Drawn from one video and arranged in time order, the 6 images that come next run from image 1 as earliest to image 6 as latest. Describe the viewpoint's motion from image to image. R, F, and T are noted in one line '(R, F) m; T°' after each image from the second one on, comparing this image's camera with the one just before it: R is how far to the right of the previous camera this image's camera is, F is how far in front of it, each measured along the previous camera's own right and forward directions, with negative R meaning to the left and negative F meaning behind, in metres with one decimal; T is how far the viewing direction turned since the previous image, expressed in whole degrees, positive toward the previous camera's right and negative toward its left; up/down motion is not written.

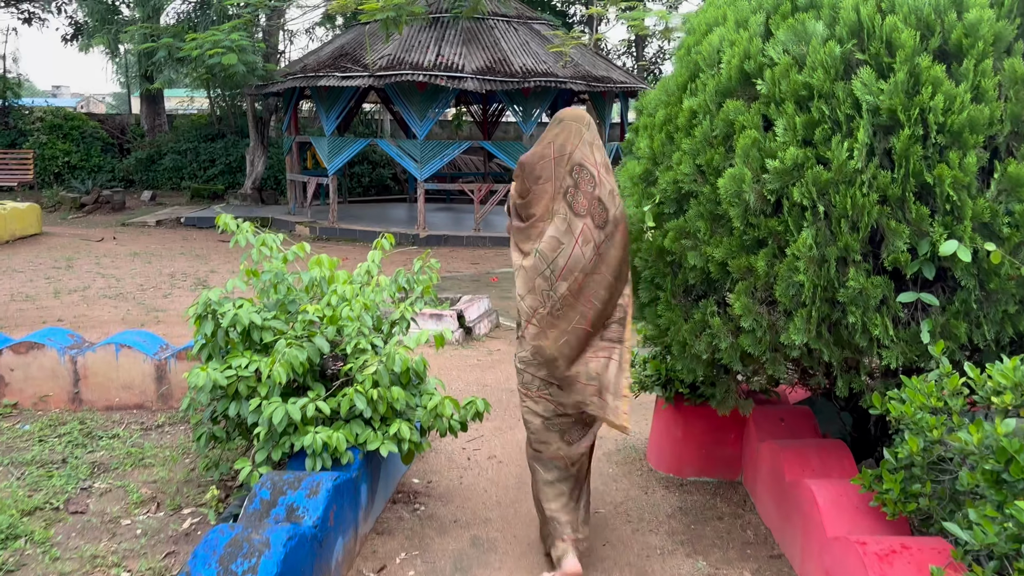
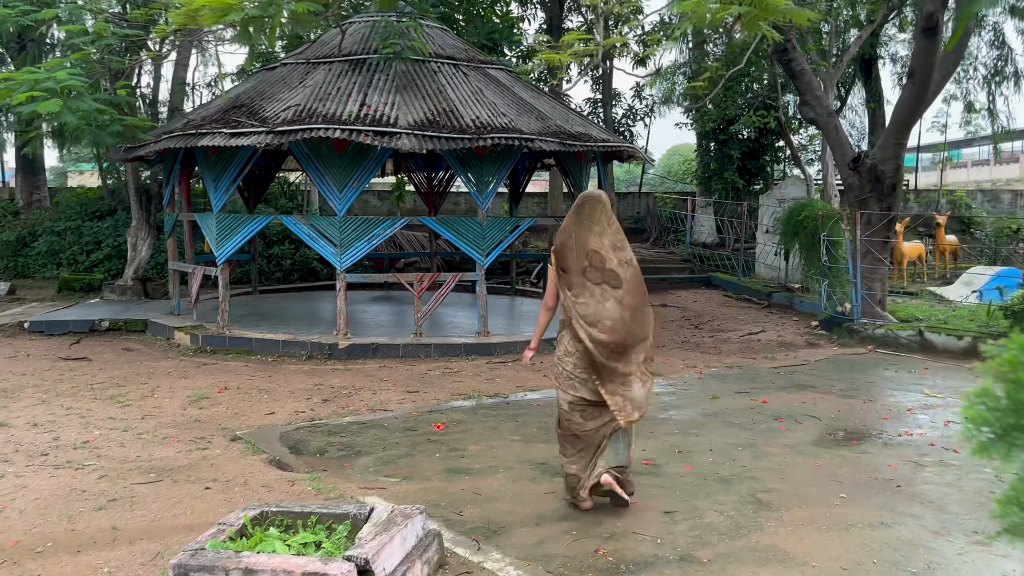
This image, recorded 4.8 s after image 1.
(0.0, +2.8) m; +3°
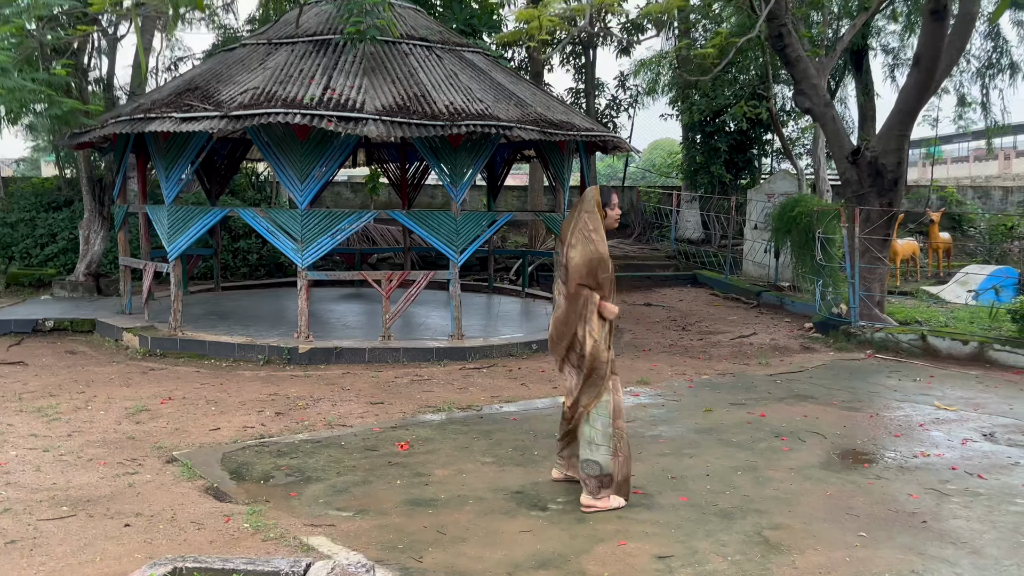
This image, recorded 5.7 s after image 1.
(0.0, +0.6) m; +1°
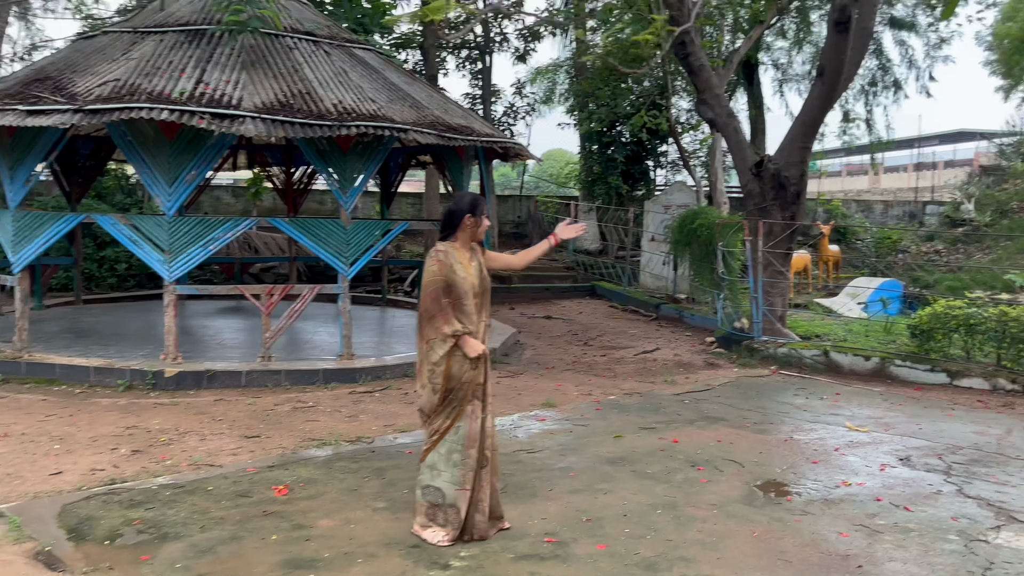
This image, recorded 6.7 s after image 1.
(0.0, +0.5) m; +7°
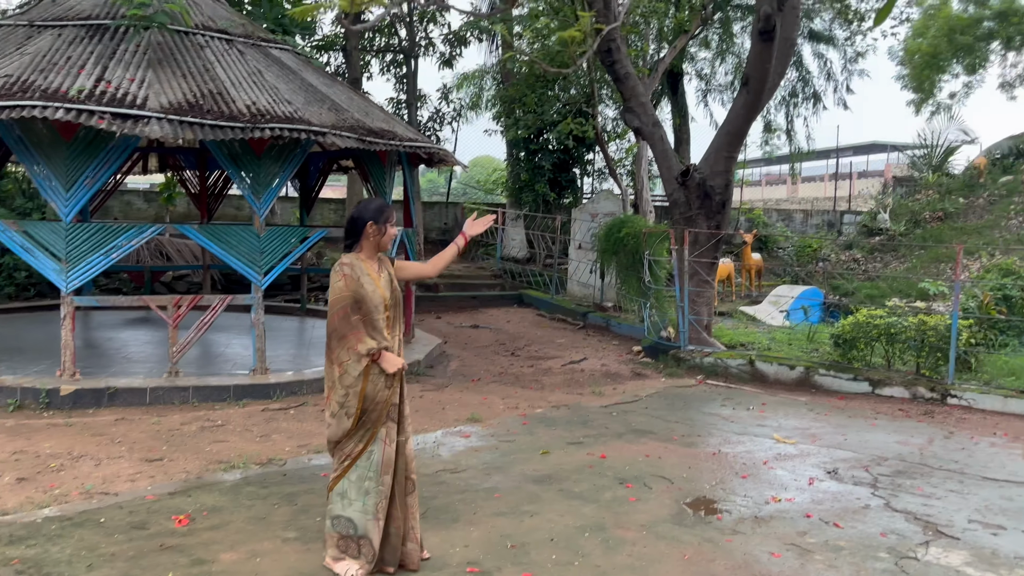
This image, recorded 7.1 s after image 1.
(0.0, +0.2) m; +5°
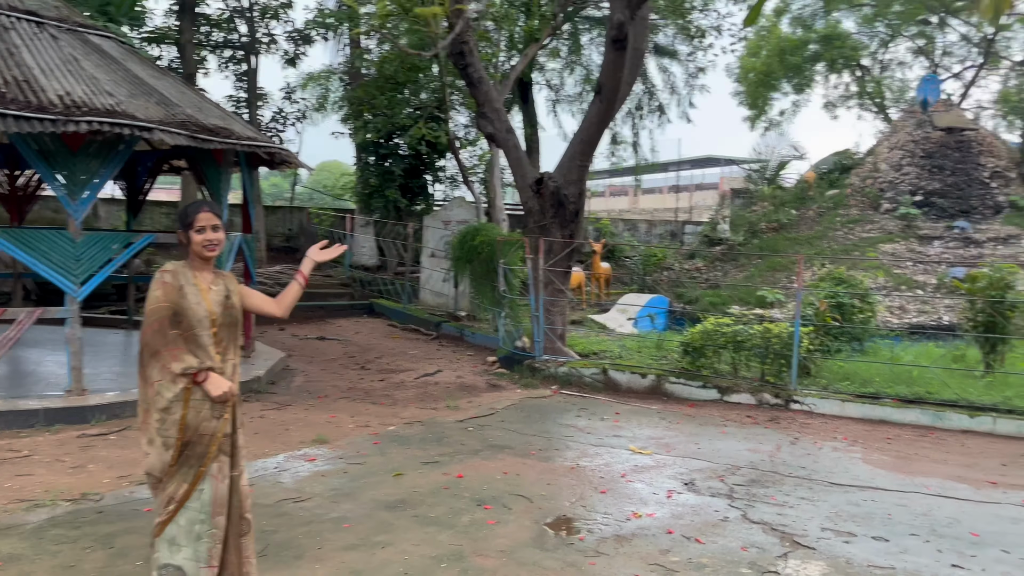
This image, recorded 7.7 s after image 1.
(0.0, +0.3) m; +10°
